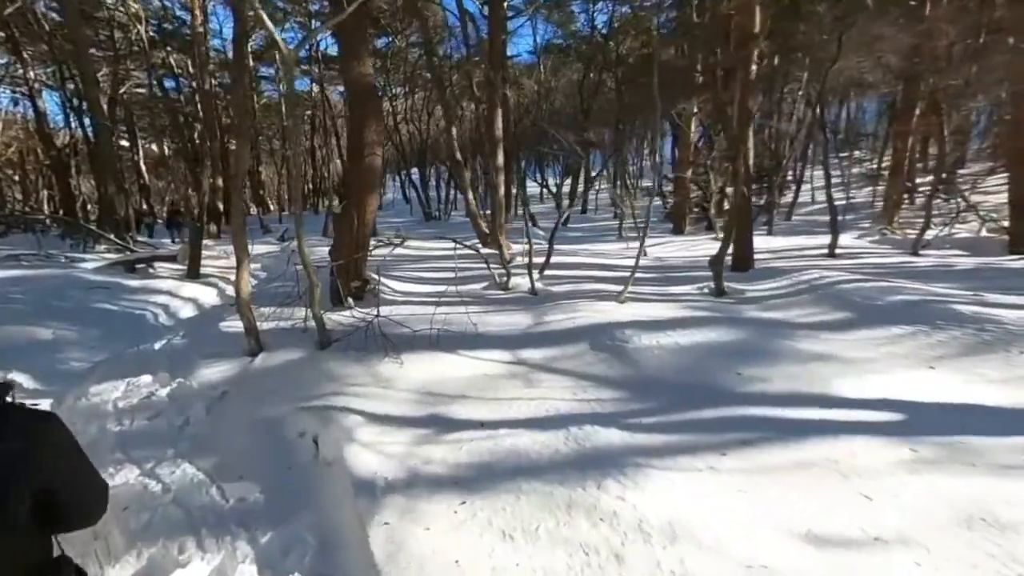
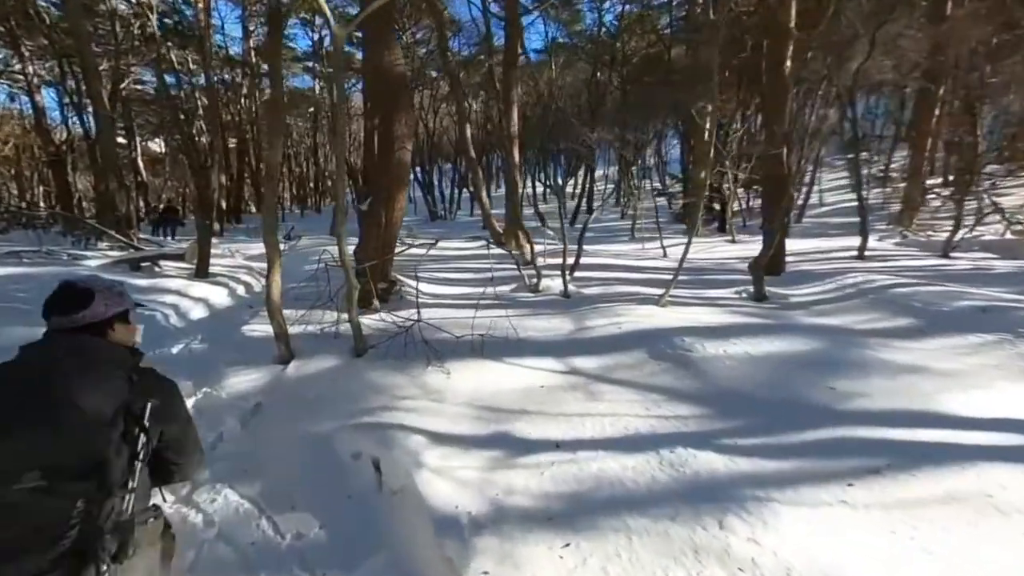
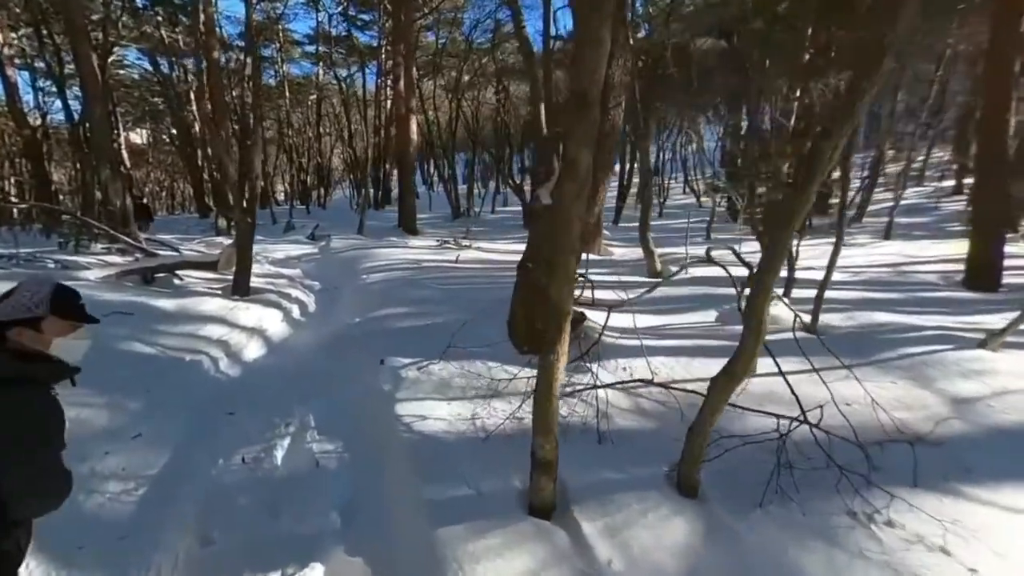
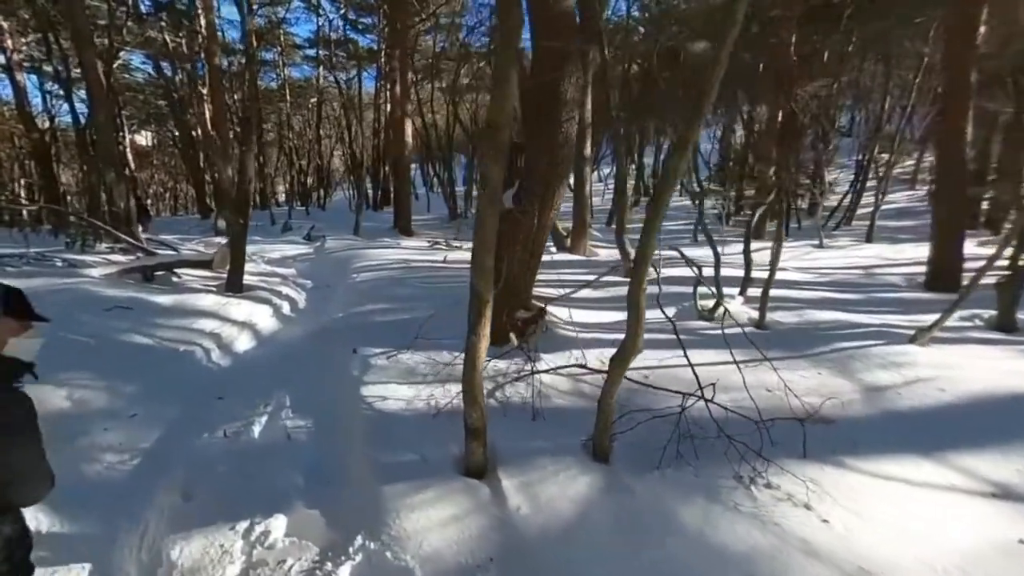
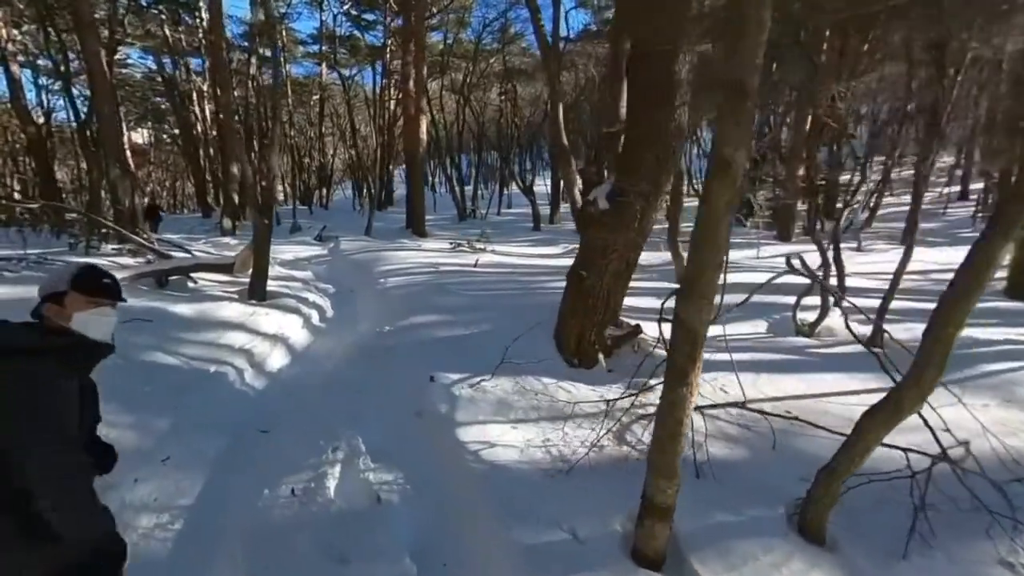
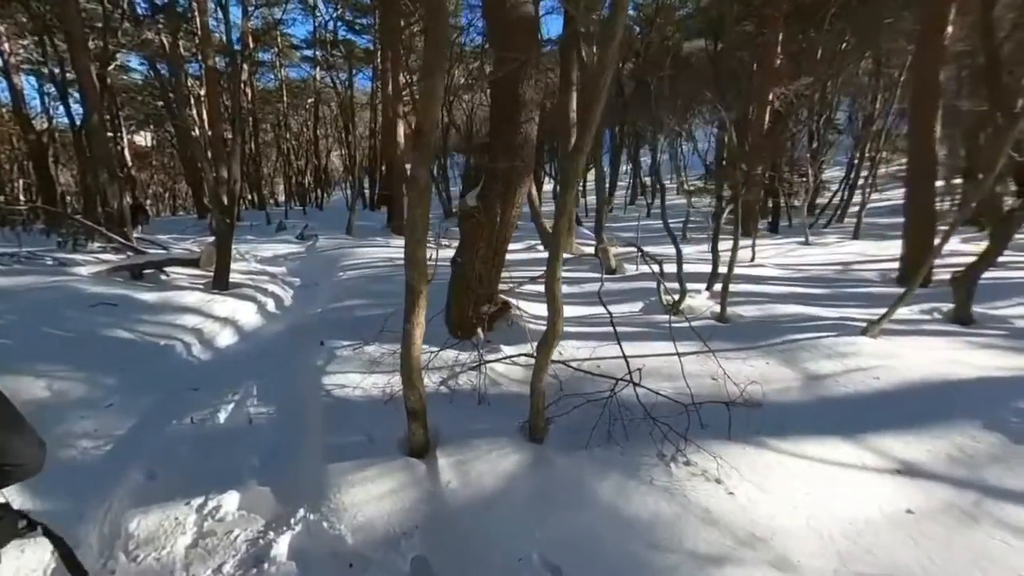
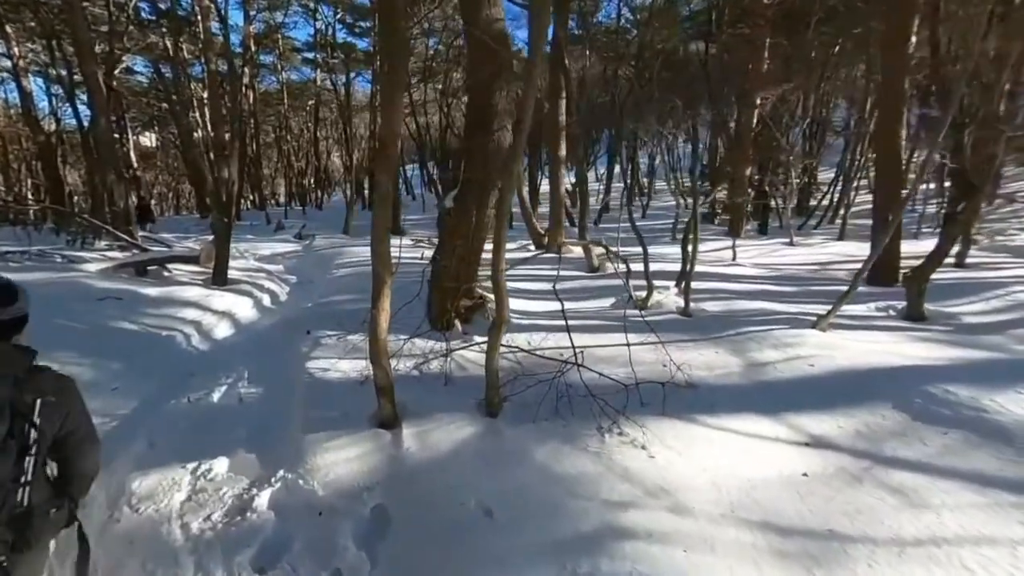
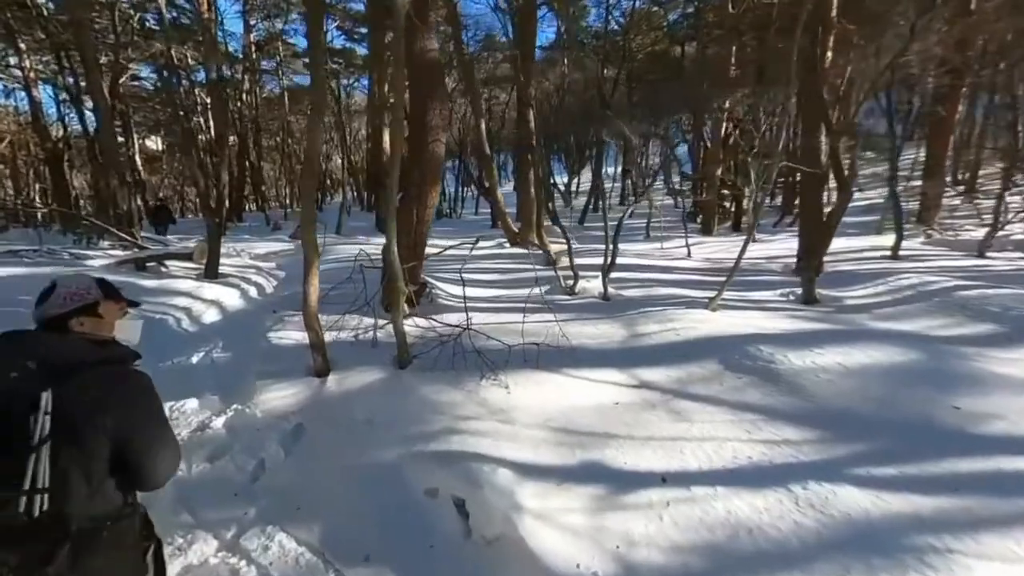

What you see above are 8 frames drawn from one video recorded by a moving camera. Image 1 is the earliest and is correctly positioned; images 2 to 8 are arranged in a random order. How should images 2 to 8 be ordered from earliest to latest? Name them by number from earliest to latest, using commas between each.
2, 8, 7, 6, 4, 3, 5
